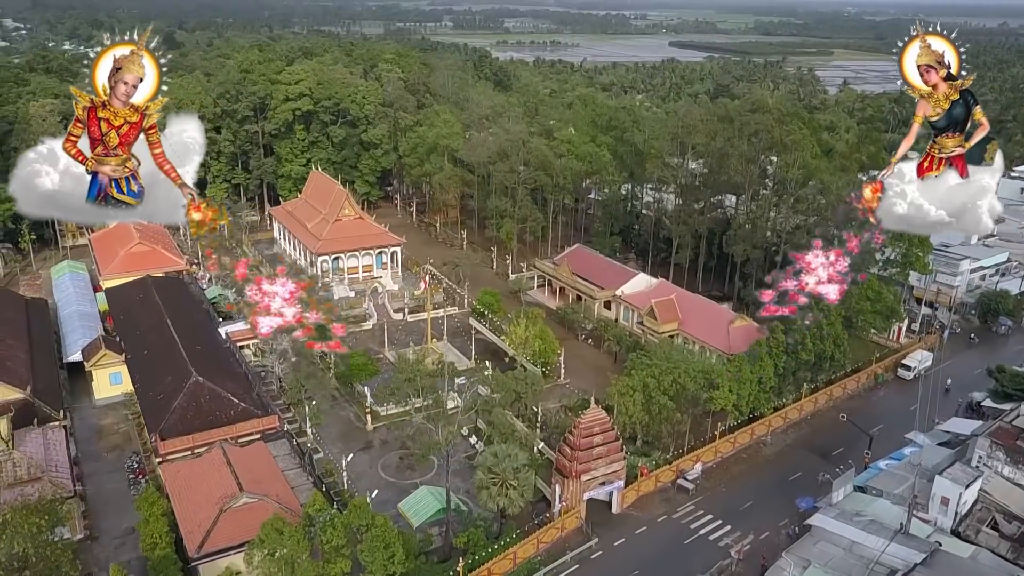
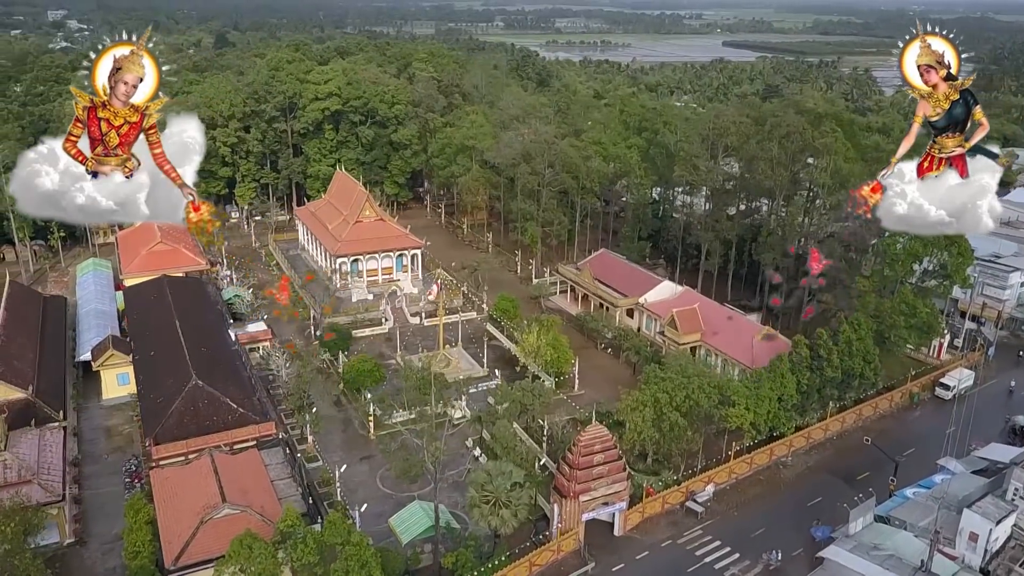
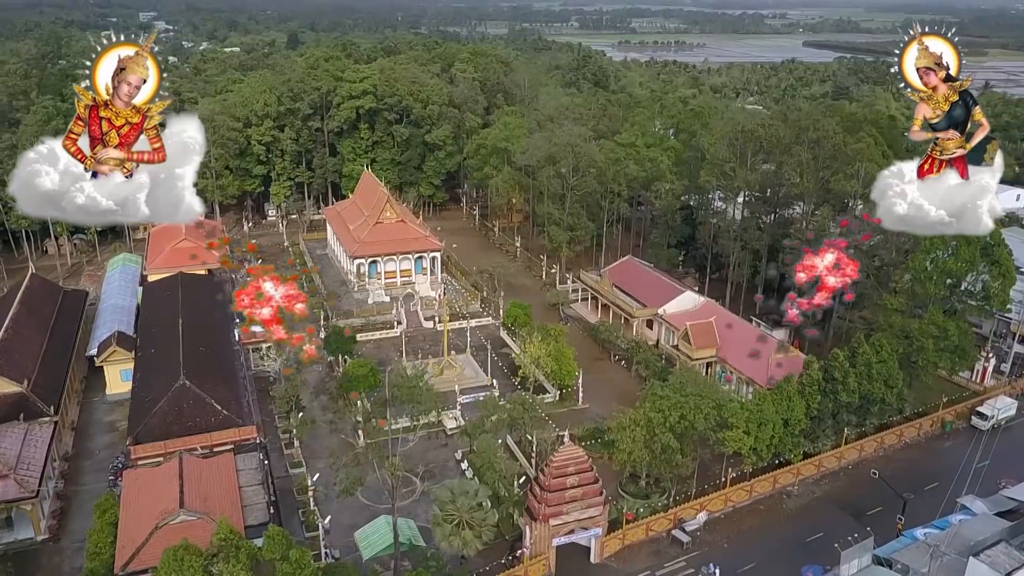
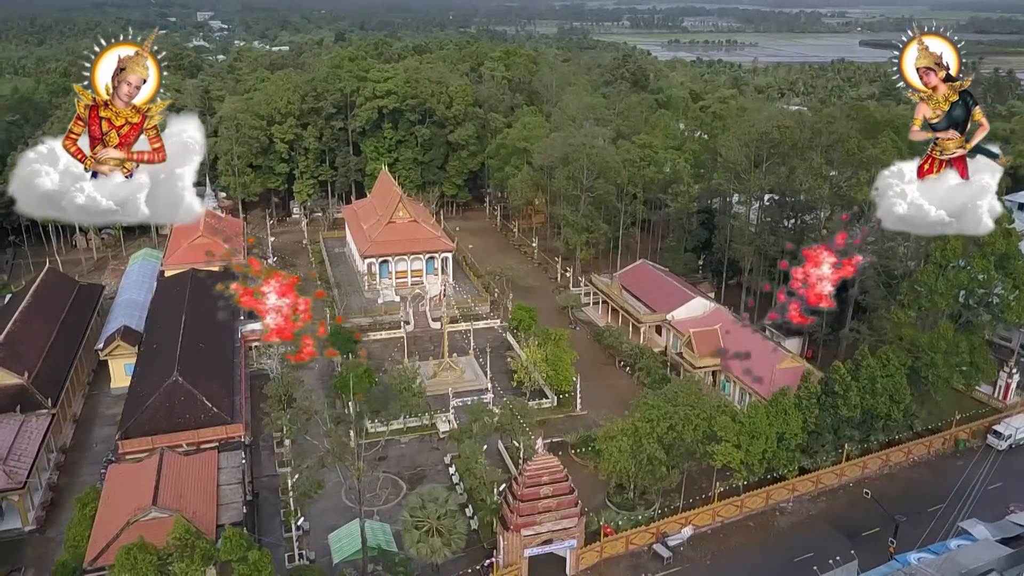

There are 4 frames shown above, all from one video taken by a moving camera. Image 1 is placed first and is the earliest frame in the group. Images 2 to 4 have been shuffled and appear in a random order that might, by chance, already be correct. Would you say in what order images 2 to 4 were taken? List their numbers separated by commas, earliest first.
2, 3, 4
